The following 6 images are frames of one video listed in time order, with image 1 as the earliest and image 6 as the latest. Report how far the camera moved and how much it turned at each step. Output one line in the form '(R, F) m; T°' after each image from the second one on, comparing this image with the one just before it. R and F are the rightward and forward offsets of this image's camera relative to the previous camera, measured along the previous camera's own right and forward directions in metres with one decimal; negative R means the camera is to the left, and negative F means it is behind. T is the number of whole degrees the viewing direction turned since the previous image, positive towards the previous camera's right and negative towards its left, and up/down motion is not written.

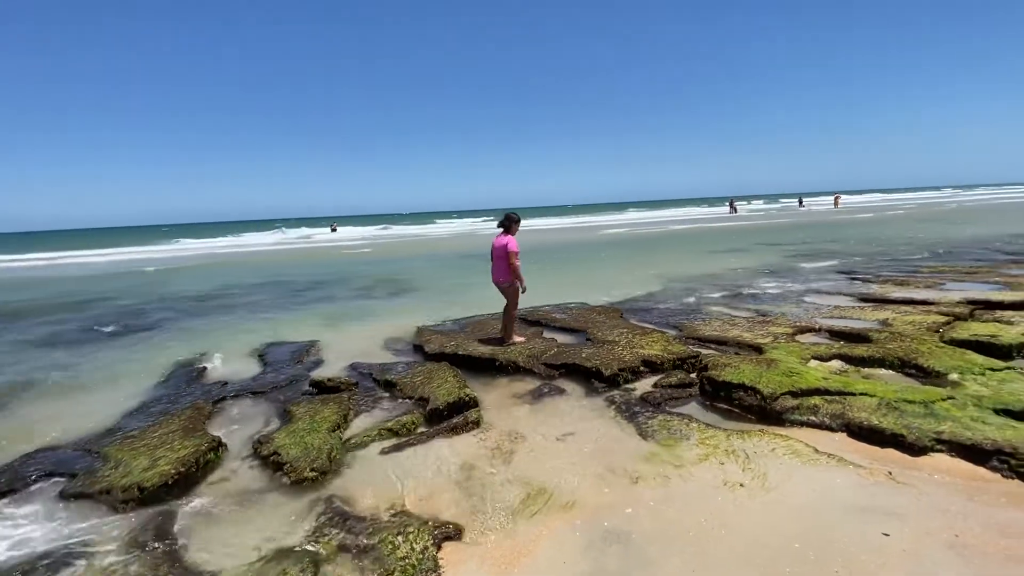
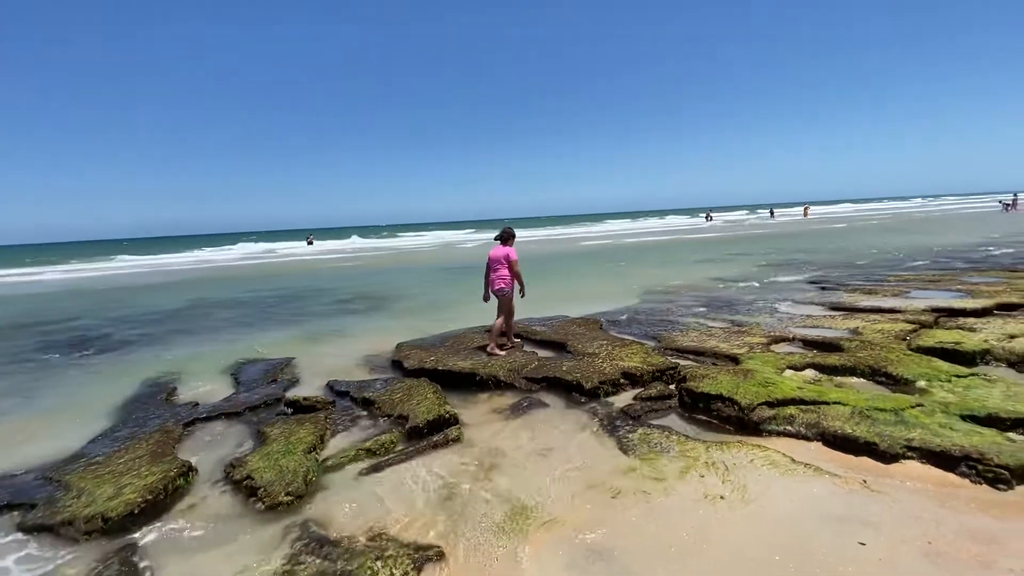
(0.0, 0.0) m; +2°
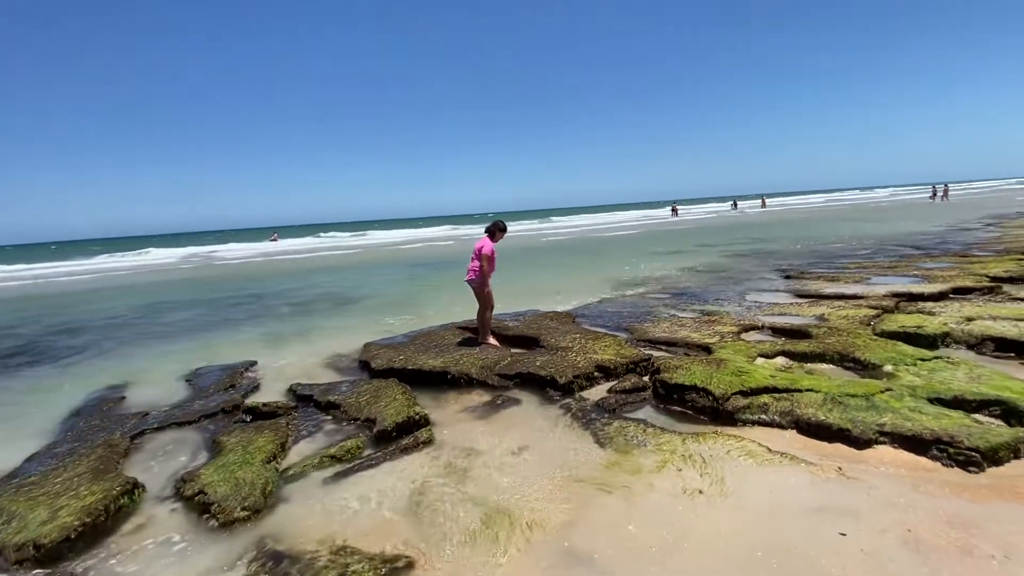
(0.0, +0.3) m; +3°
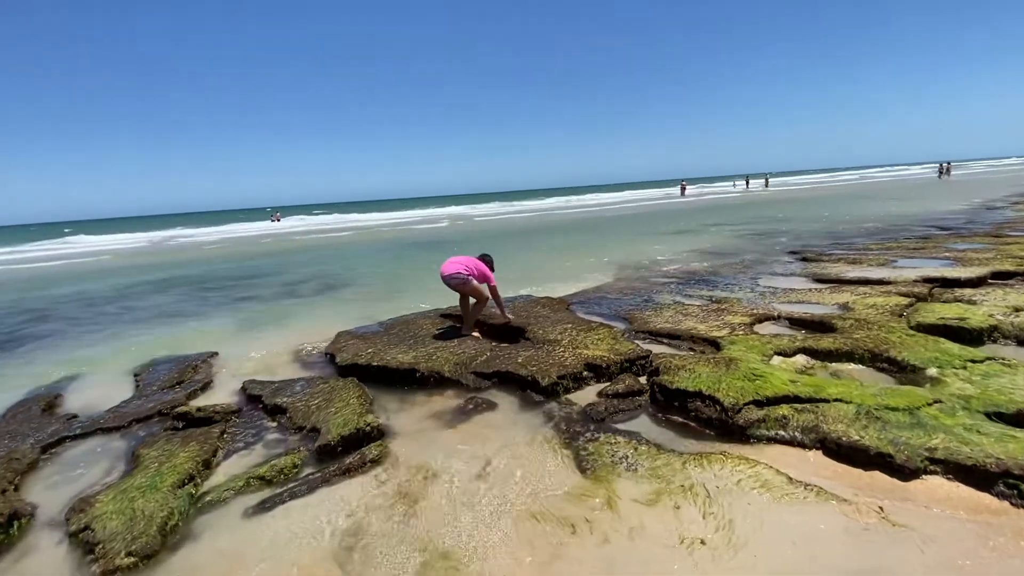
(+0.5, +1.1) m; -1°
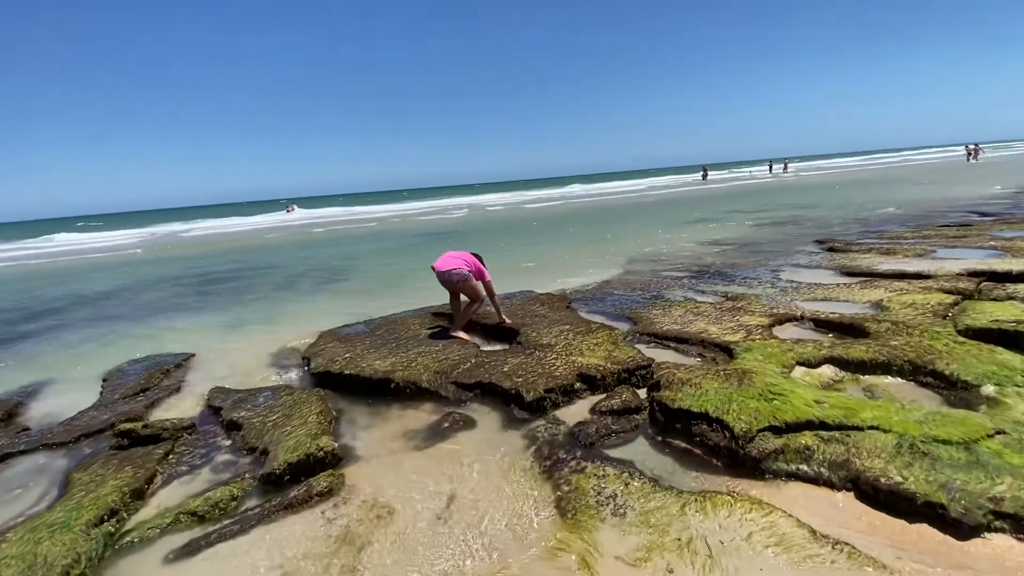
(+0.5, +0.8) m; -2°
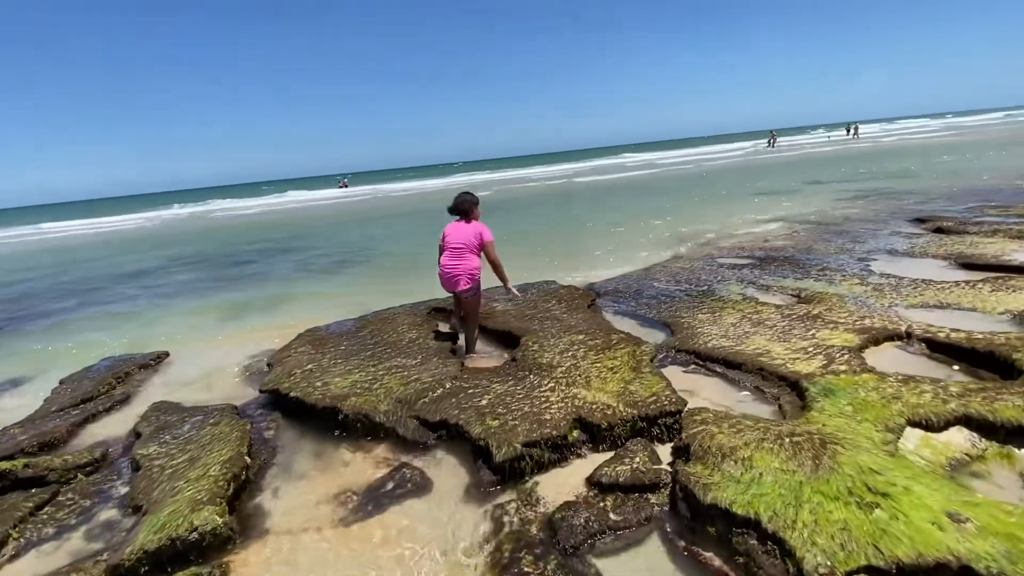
(+0.8, +1.8) m; -7°
